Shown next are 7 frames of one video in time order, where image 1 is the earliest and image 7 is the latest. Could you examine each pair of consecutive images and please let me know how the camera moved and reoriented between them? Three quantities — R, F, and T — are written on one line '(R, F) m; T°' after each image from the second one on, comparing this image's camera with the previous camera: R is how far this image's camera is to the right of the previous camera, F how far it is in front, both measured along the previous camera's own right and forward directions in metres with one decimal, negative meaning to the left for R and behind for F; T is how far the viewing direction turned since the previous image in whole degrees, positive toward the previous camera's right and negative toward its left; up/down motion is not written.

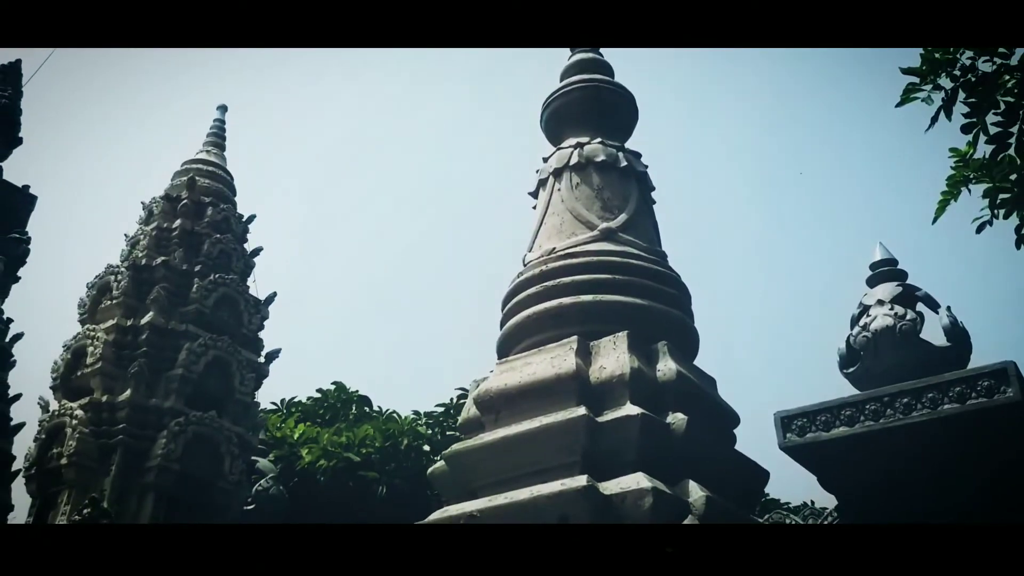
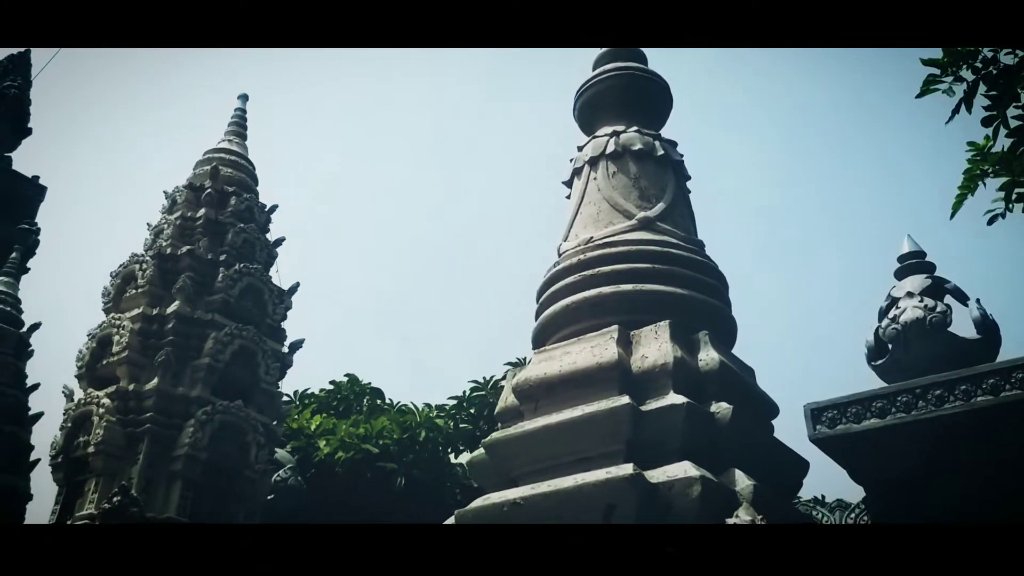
(-0.2, 0.0) m; 0°
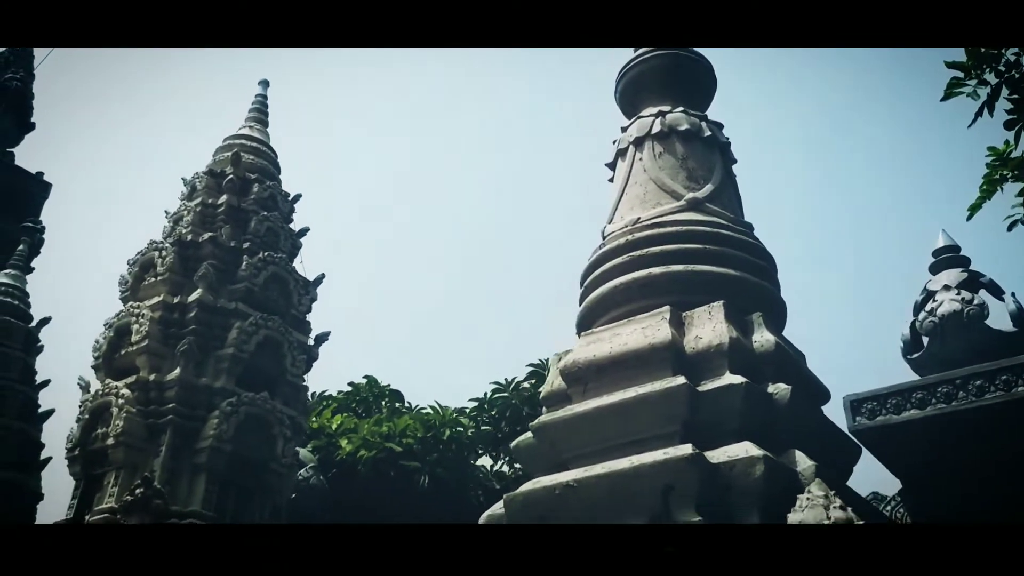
(-0.3, +0.2) m; 0°
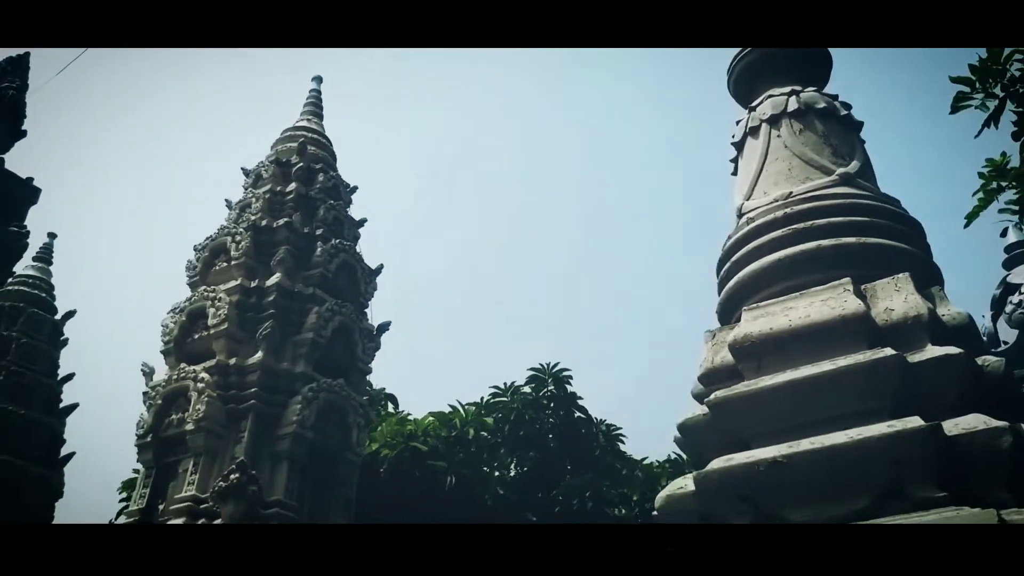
(-1.2, +0.2) m; +2°
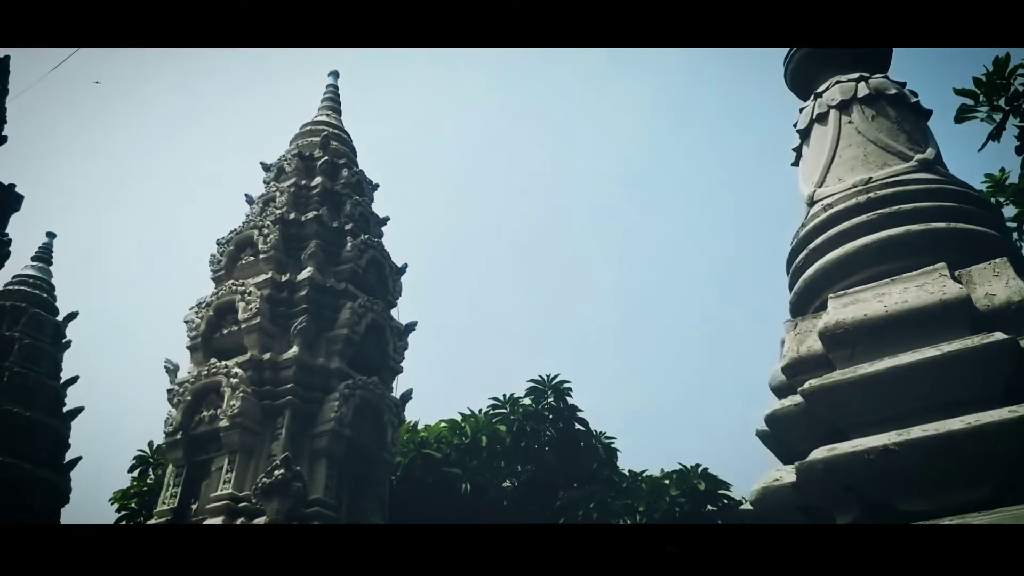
(-0.6, +0.2) m; +1°
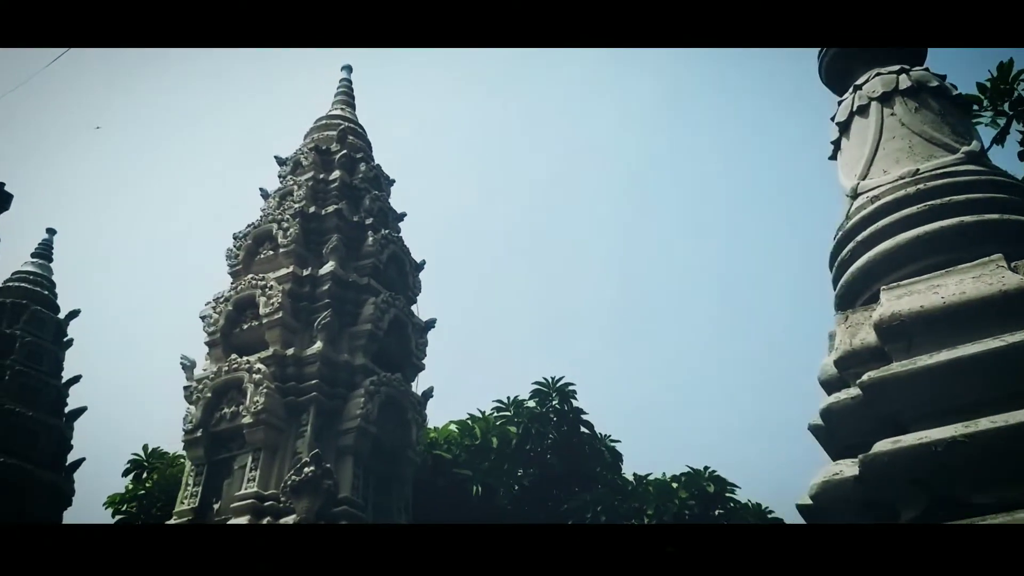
(-0.4, +0.1) m; +1°
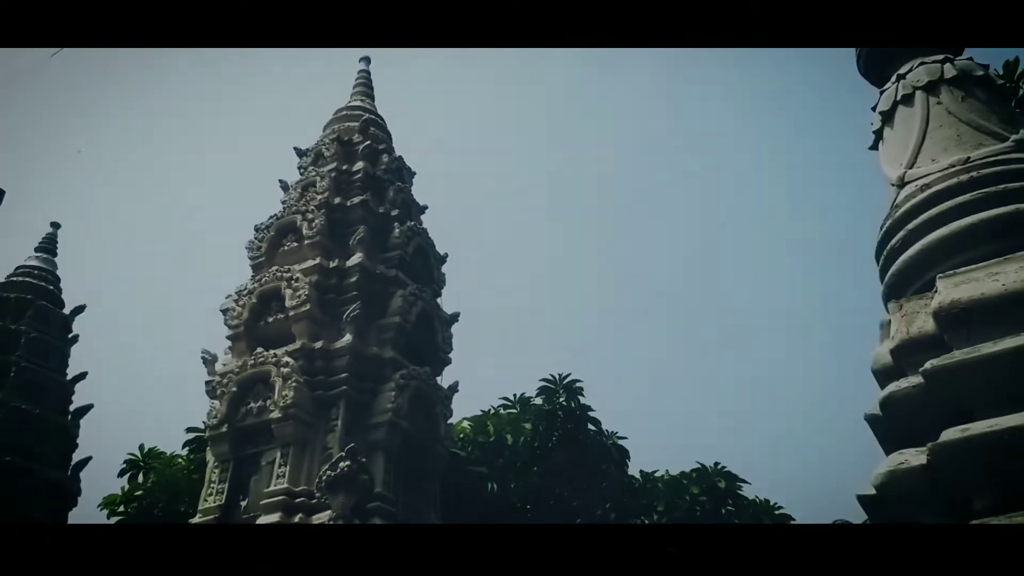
(-0.4, +0.1) m; +1°
